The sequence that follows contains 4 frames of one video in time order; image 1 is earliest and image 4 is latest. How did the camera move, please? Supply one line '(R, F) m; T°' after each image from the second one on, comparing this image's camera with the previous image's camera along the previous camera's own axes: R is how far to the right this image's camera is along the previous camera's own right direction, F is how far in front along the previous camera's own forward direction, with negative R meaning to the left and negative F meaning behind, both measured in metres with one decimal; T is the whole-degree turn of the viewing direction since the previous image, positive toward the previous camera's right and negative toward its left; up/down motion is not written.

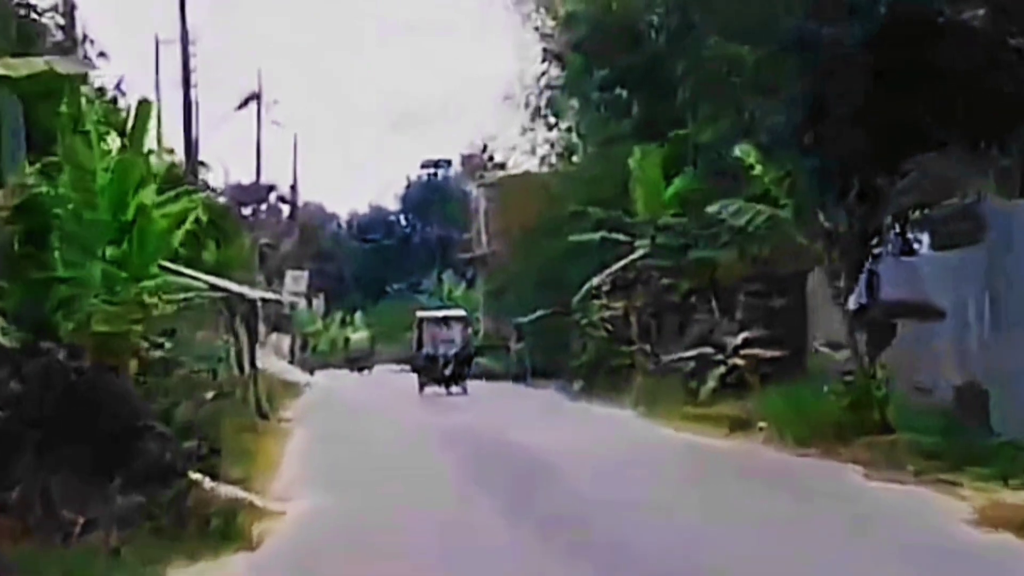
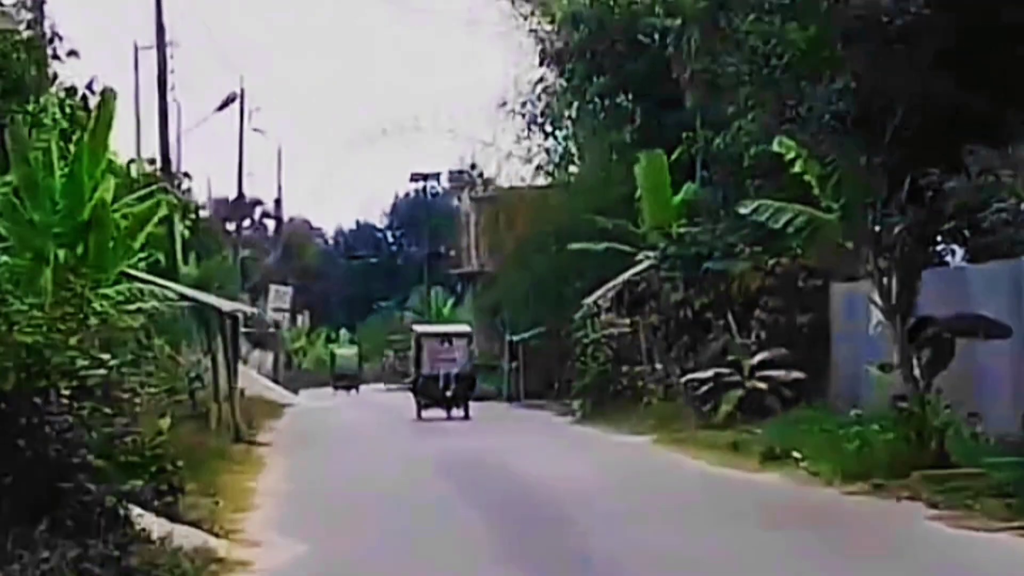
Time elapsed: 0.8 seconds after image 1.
(-0.1, +0.9) m; 0°
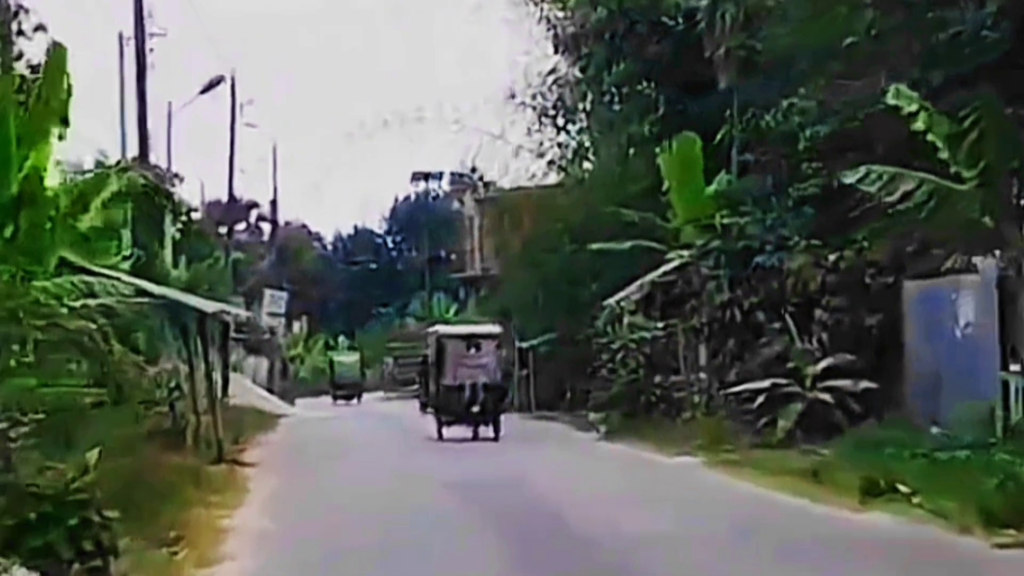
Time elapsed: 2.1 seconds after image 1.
(-0.1, +1.4) m; 0°
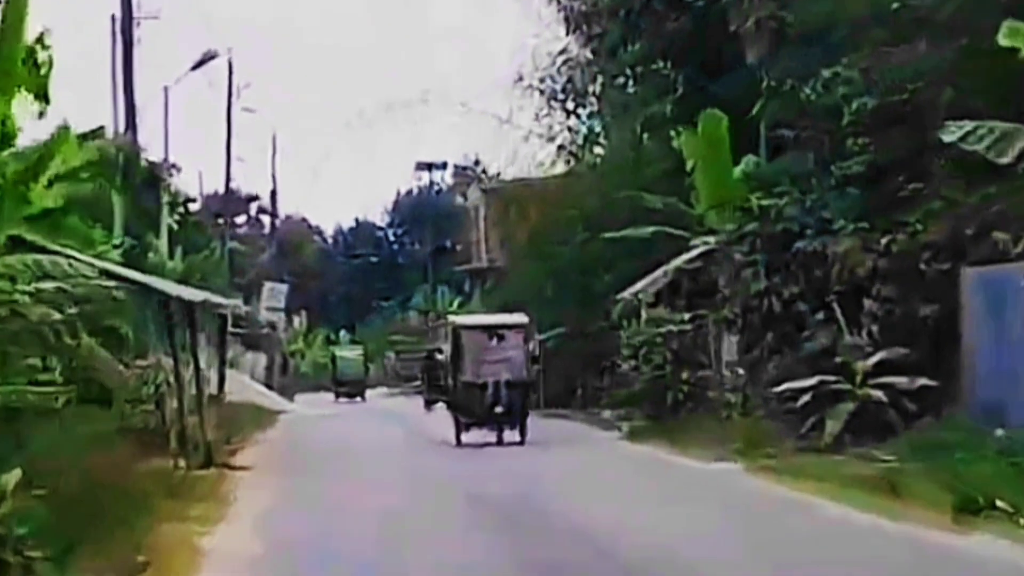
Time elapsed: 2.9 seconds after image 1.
(-0.1, +0.8) m; 0°
